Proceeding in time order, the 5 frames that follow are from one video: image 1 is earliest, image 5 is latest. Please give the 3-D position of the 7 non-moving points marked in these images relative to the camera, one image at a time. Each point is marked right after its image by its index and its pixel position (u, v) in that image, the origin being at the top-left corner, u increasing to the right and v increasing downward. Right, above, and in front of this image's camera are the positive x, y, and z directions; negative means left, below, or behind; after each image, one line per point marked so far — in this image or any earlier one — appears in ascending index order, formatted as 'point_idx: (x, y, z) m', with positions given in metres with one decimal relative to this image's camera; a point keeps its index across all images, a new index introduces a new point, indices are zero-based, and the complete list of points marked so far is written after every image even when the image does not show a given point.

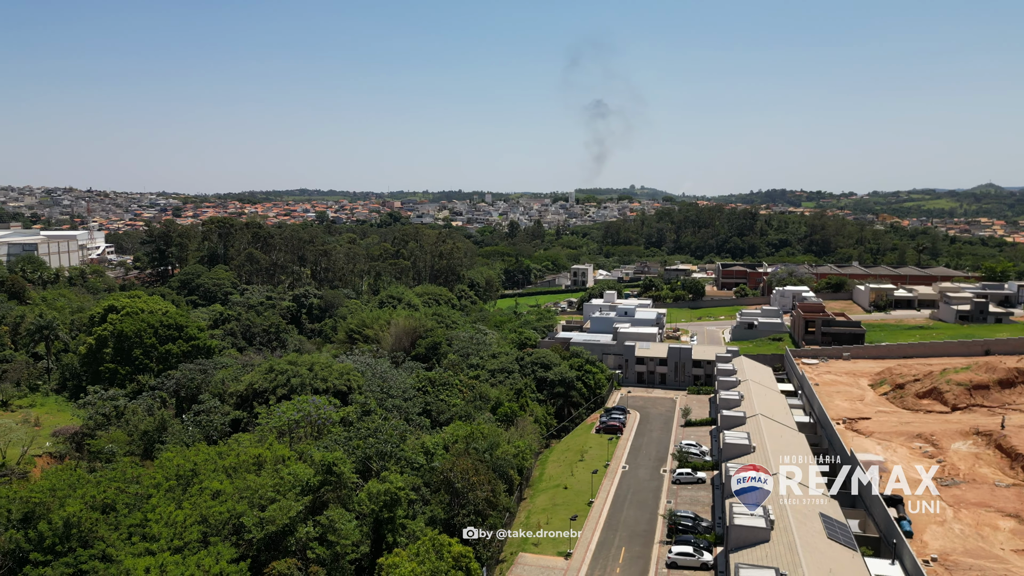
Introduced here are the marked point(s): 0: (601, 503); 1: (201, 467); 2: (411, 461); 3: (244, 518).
0: (+2.2, -5.2, +17.8) m
1: (-6.1, -3.5, +14.2) m
2: (-2.1, -3.5, +15.2) m
3: (-4.4, -3.8, +12.1) m
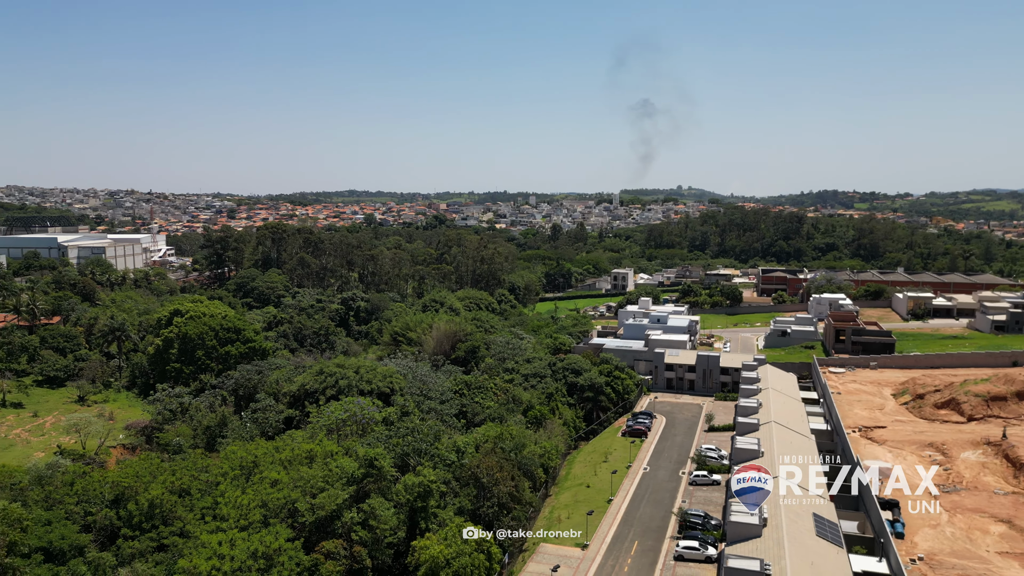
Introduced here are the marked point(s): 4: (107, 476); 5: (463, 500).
0: (+2.8, -5.6, +19.3) m
1: (-5.6, -3.8, +16.2) m
2: (-1.6, -3.9, +16.9) m
3: (-4.1, -4.1, +14.0) m
4: (-8.6, -4.0, +15.4) m
5: (-1.1, -4.5, +15.8) m
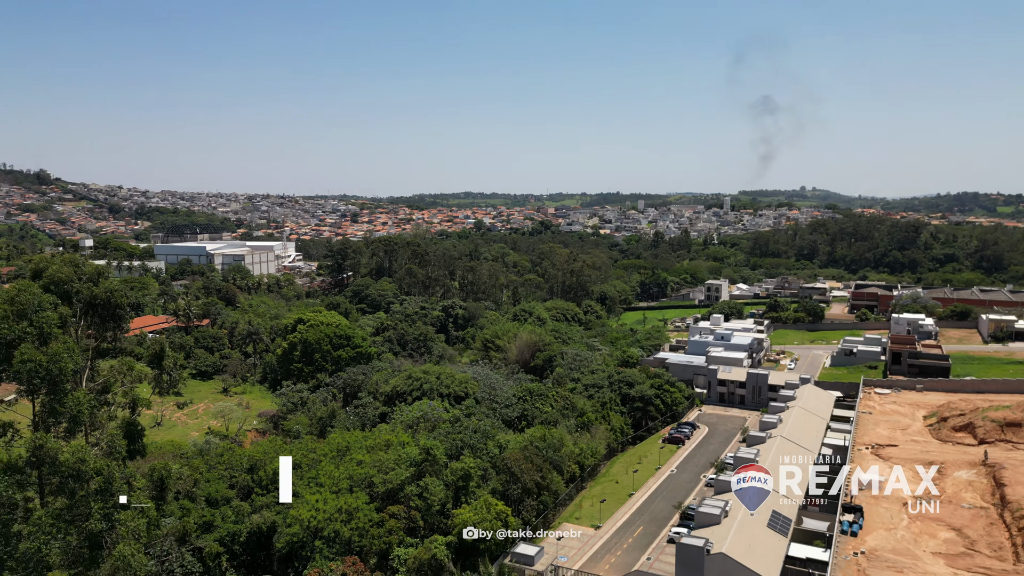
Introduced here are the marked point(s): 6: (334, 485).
0: (+4.1, -6.6, +23.4) m
1: (-4.7, -4.7, +21.6) m
2: (-0.7, -4.8, +21.7) m
3: (-3.6, -5.0, +19.1) m
4: (-7.8, -4.8, +21.2) m
5: (-0.3, -5.5, +20.5) m
6: (-4.5, -5.0, +18.8) m
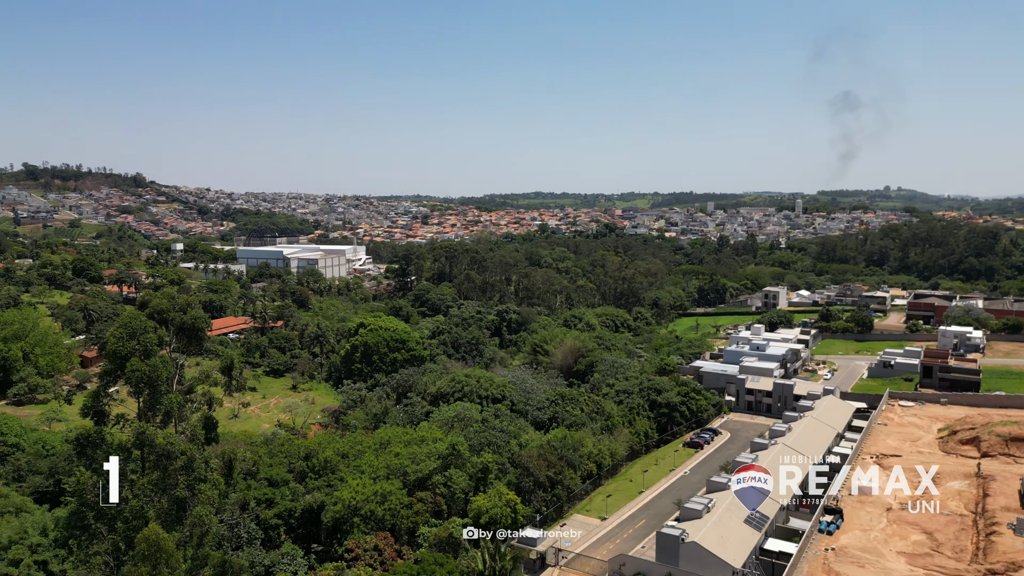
0: (+4.8, -7.3, +25.9) m
1: (-4.0, -5.2, +25.0) m
2: (0.0, -5.4, +24.7) m
3: (-3.2, -5.5, +22.4) m
4: (-7.2, -5.3, +24.9) m
5: (+0.2, -6.0, +23.4) m
6: (-4.1, -5.6, +22.2) m
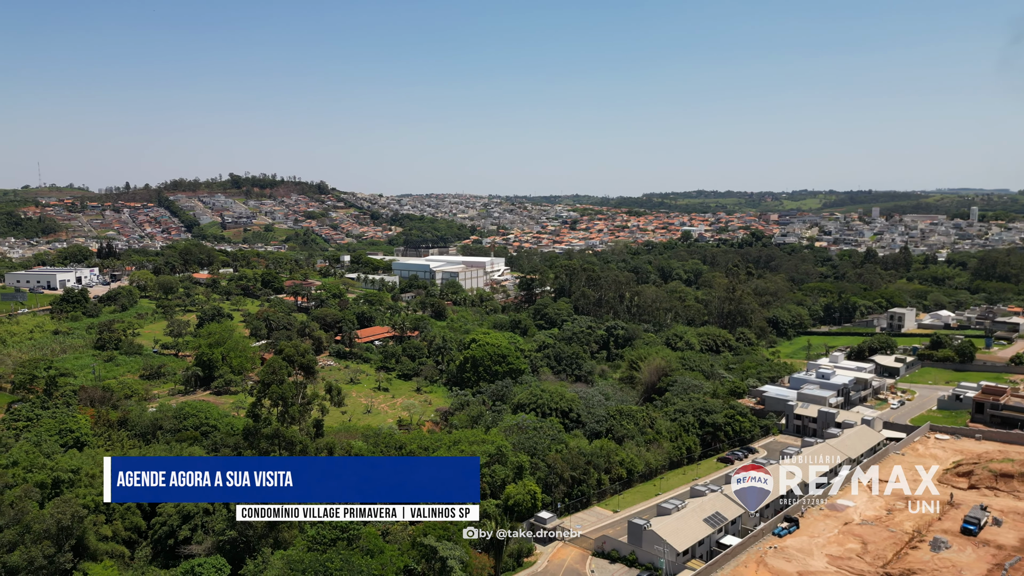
0: (+6.7, -9.2, +32.4) m
1: (-2.1, -6.9, +33.4) m
2: (+1.7, -7.2, +32.2) m
3: (-1.8, -7.3, +30.7) m
4: (-5.2, -6.9, +34.0) m
5: (+1.7, -7.9, +31.0) m
6: (-2.8, -7.3, +30.6) m
